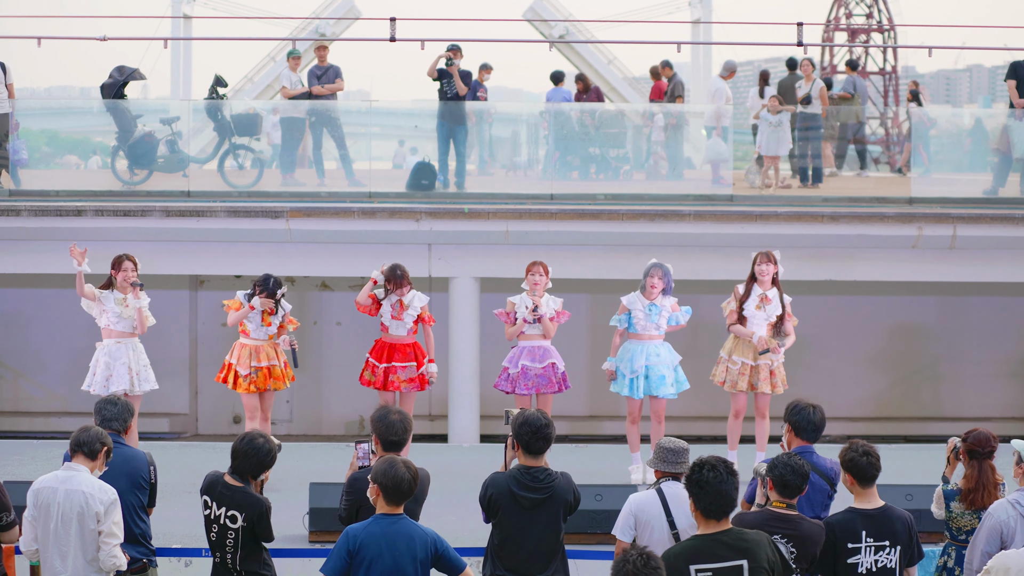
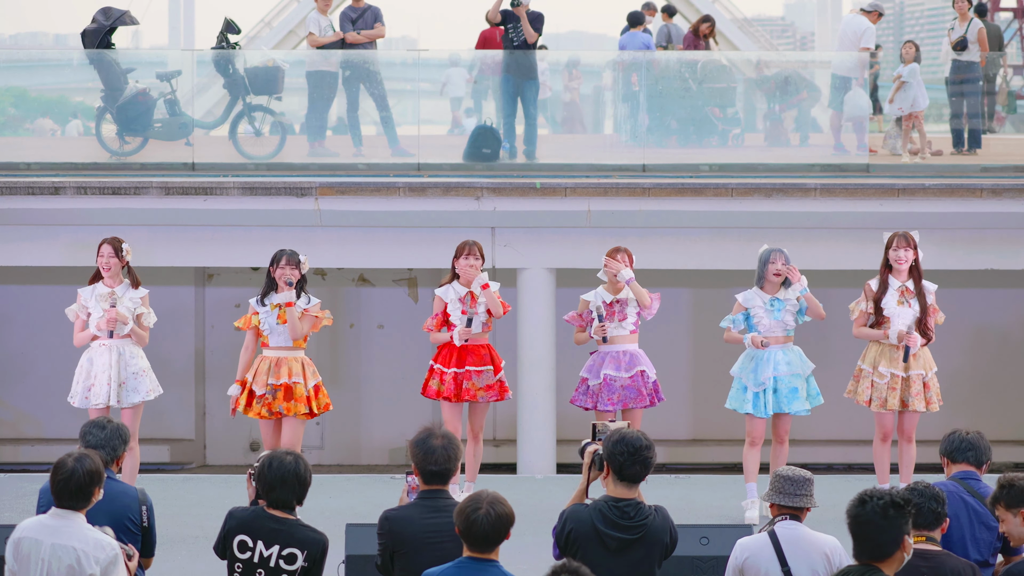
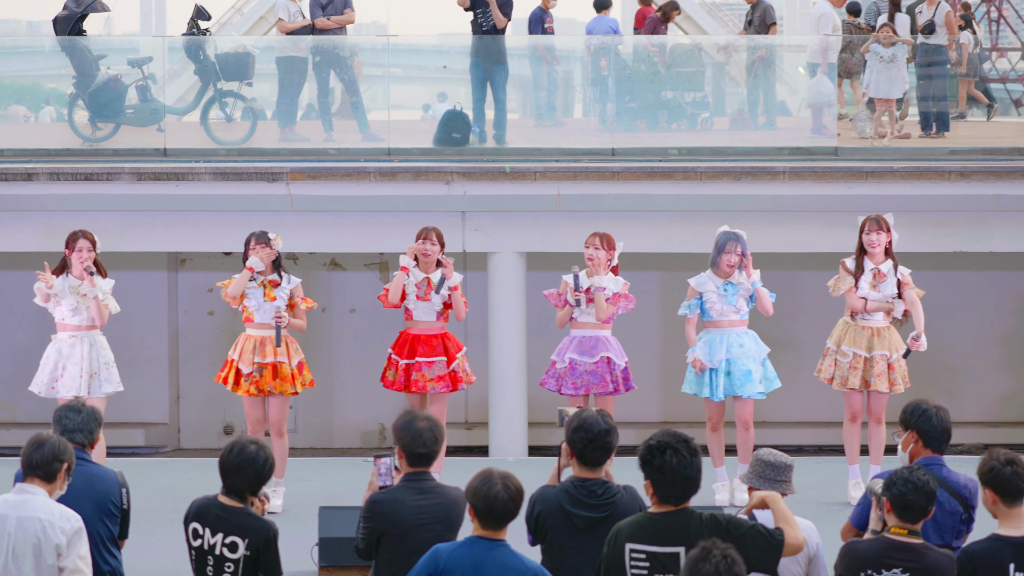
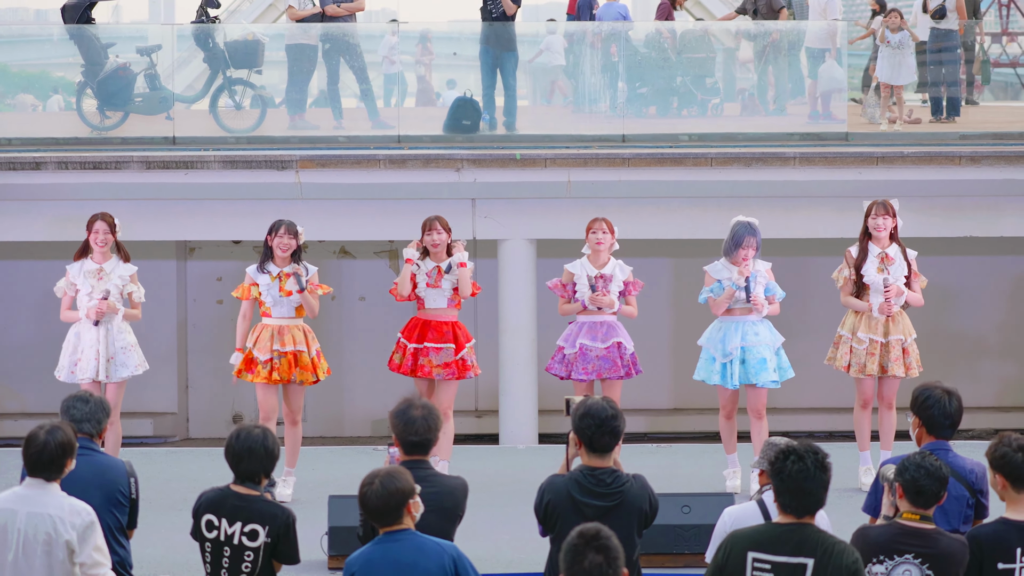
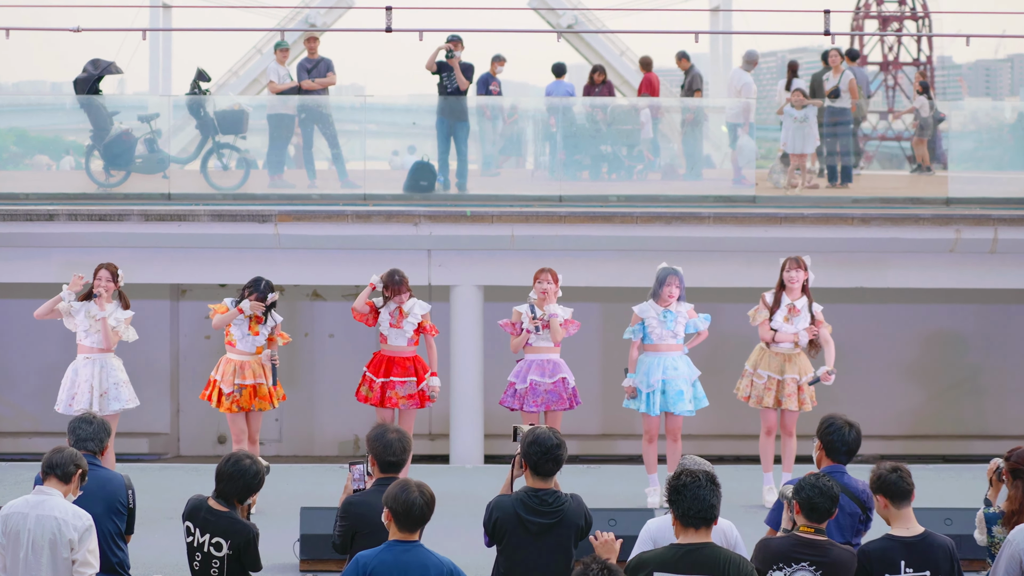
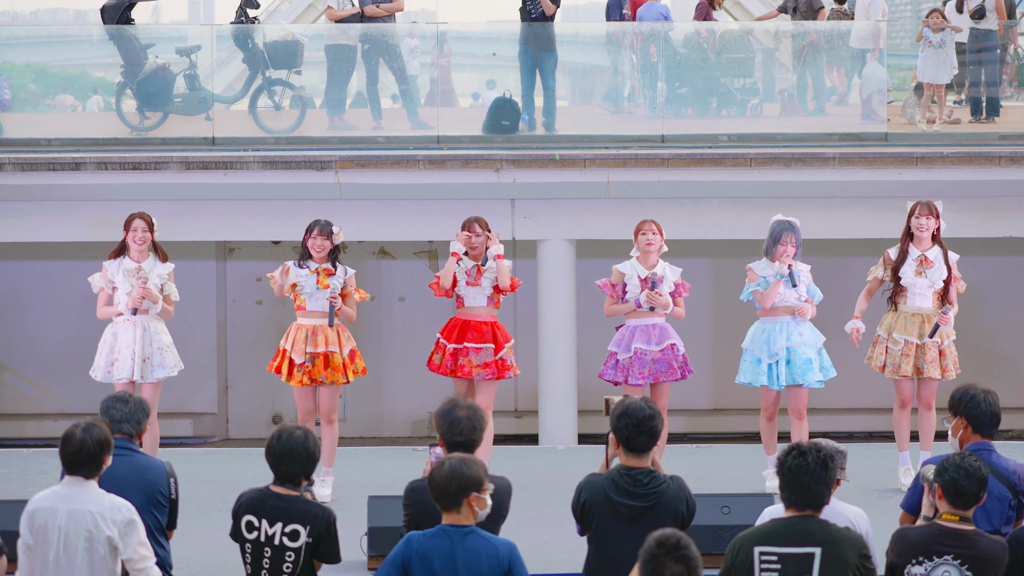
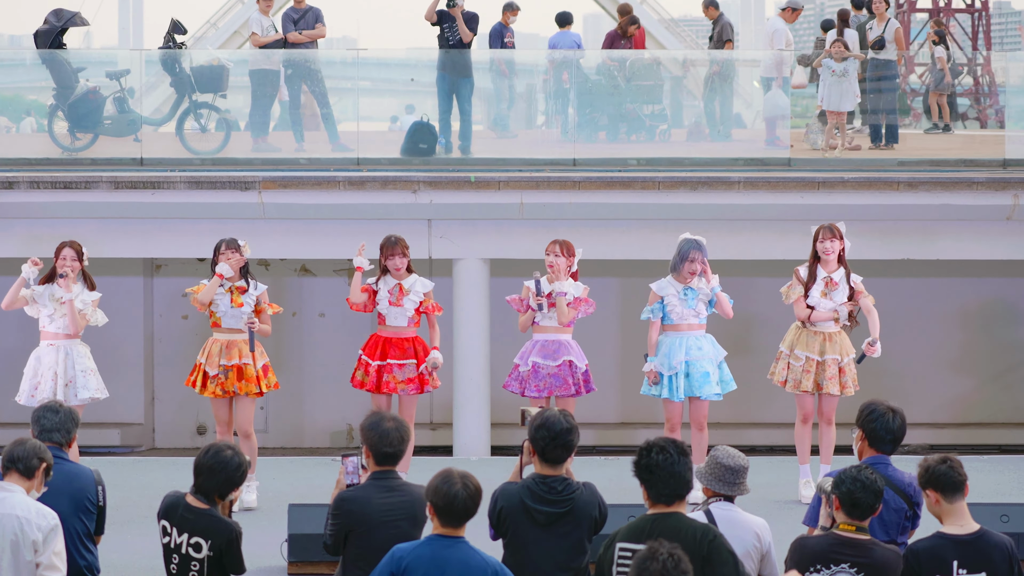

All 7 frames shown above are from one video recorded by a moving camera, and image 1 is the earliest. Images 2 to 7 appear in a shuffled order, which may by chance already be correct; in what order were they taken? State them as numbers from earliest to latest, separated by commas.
5, 7, 3, 6, 4, 2
